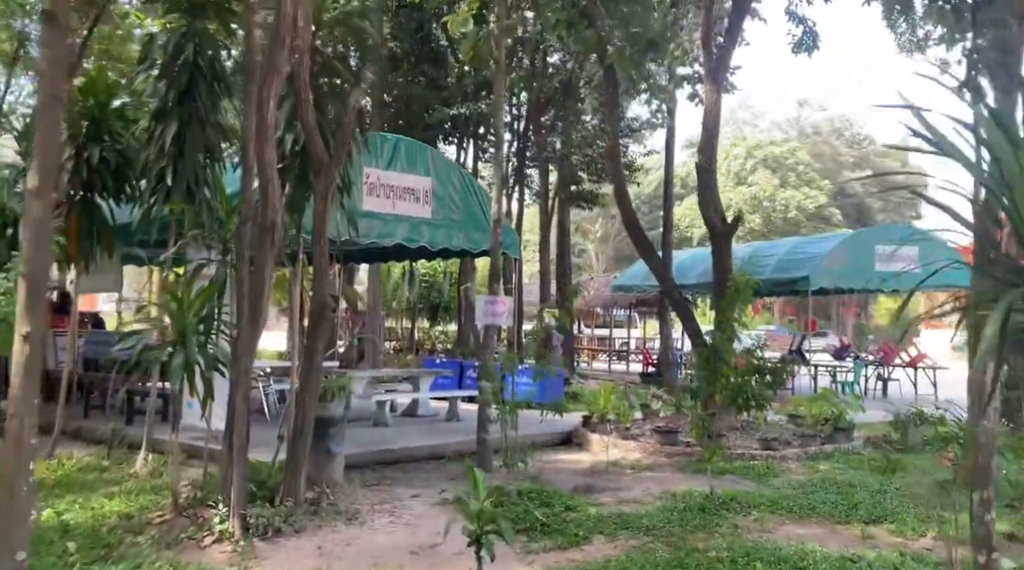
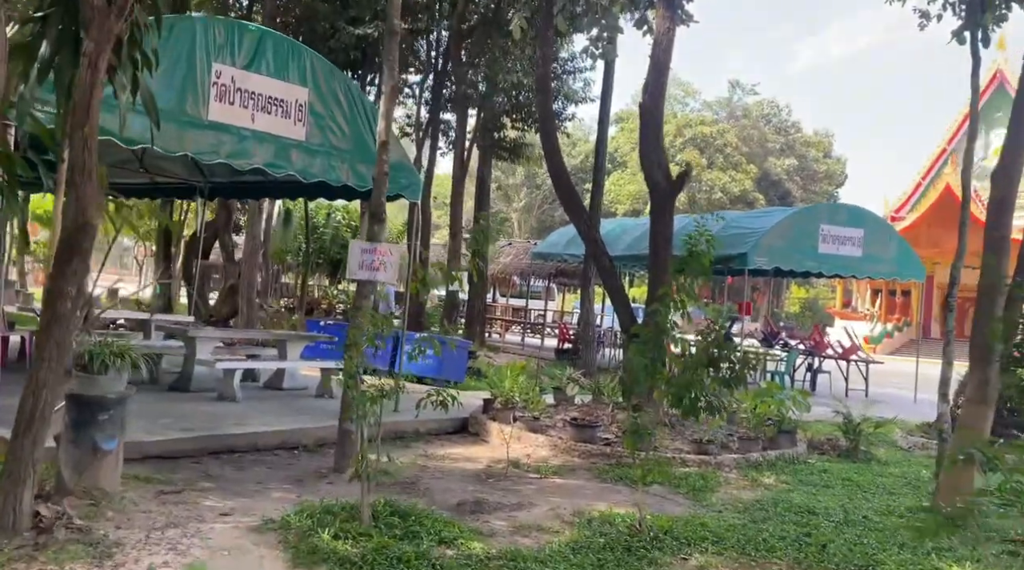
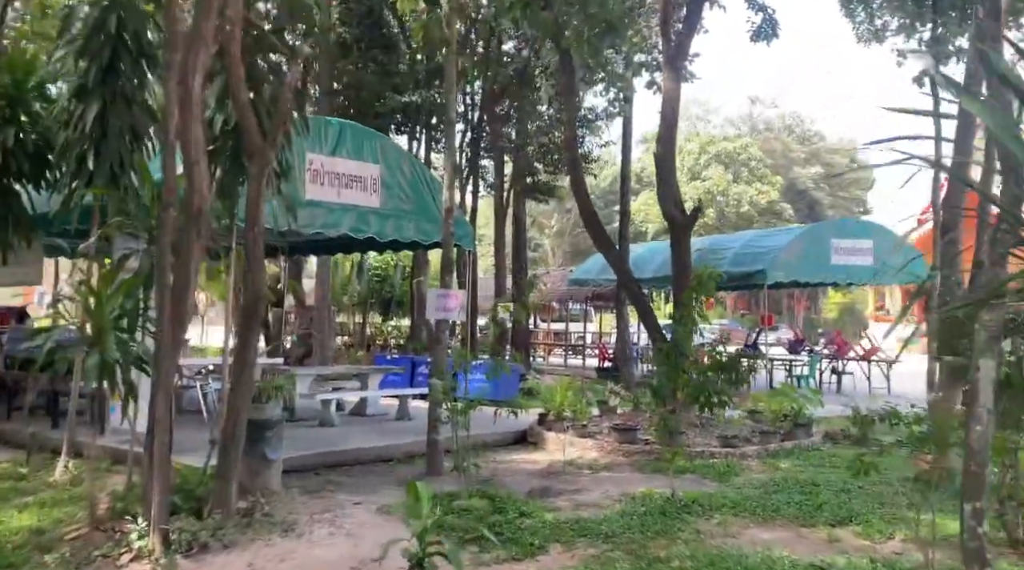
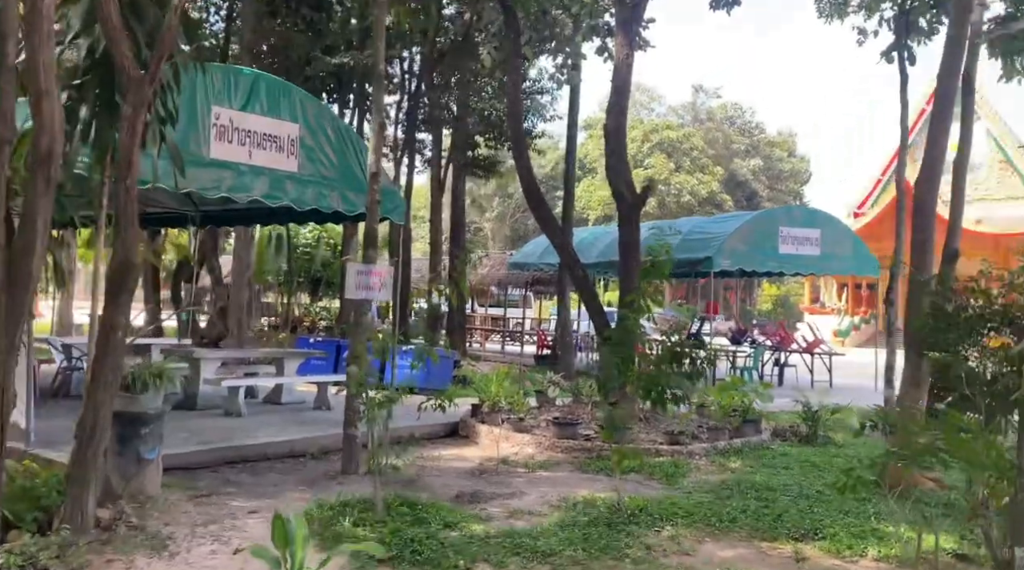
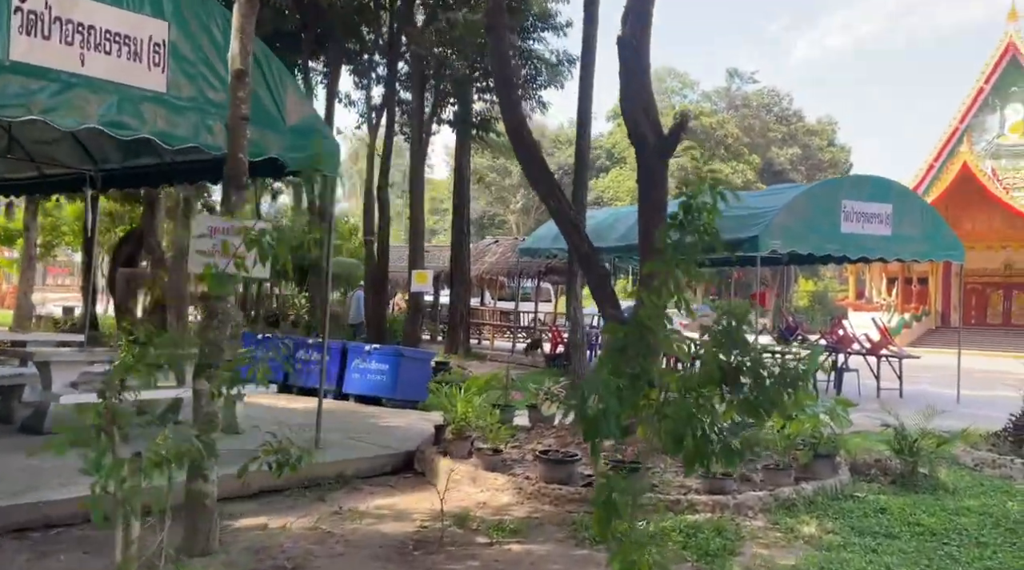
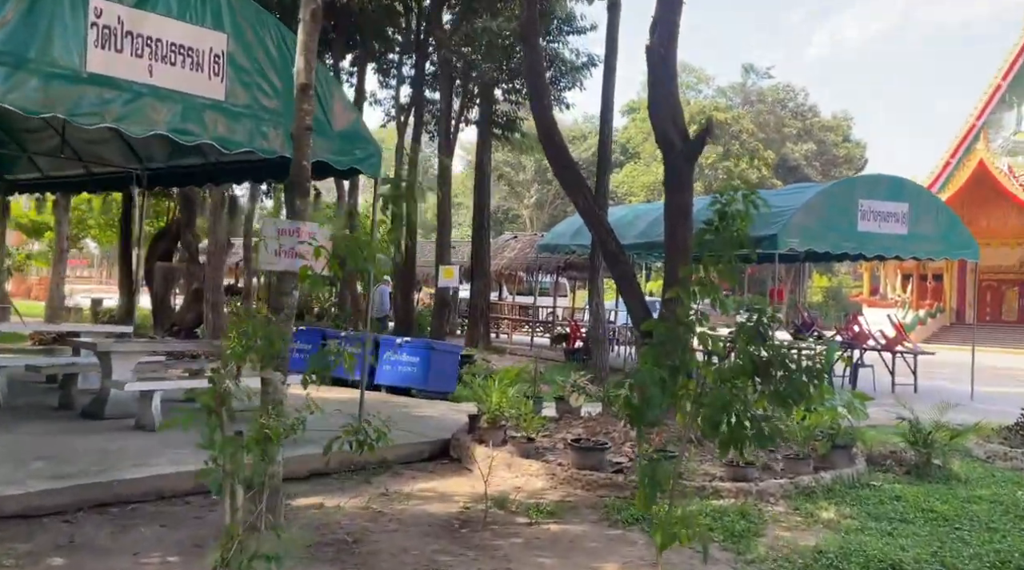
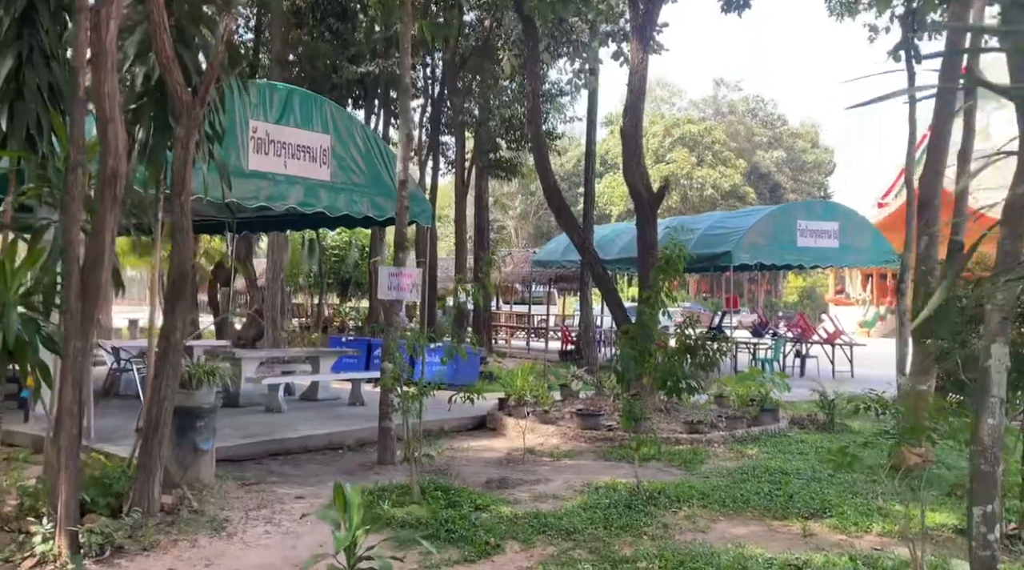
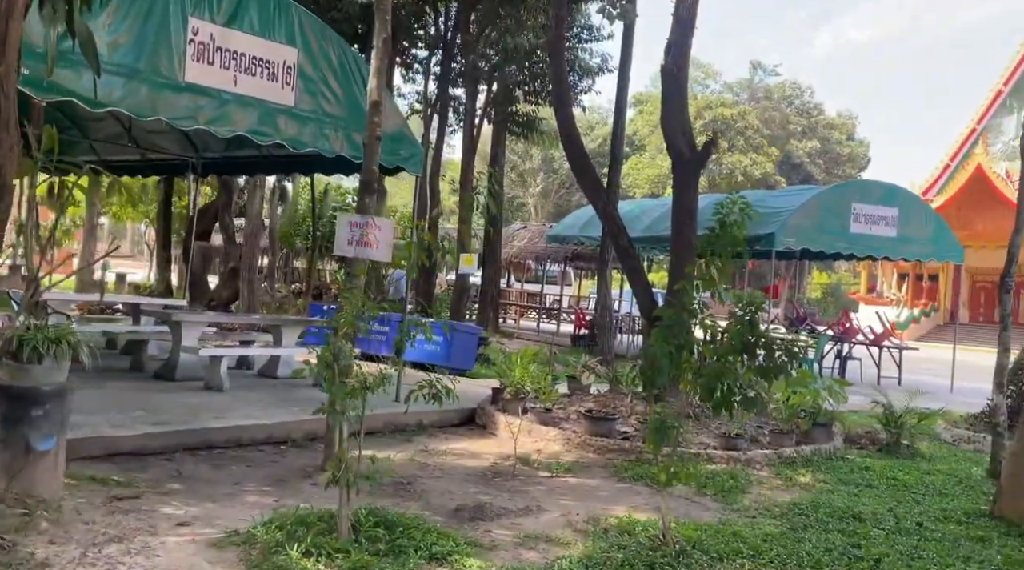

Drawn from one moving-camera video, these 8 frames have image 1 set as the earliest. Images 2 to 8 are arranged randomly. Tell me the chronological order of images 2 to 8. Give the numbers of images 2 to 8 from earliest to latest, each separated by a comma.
3, 7, 4, 2, 8, 6, 5
